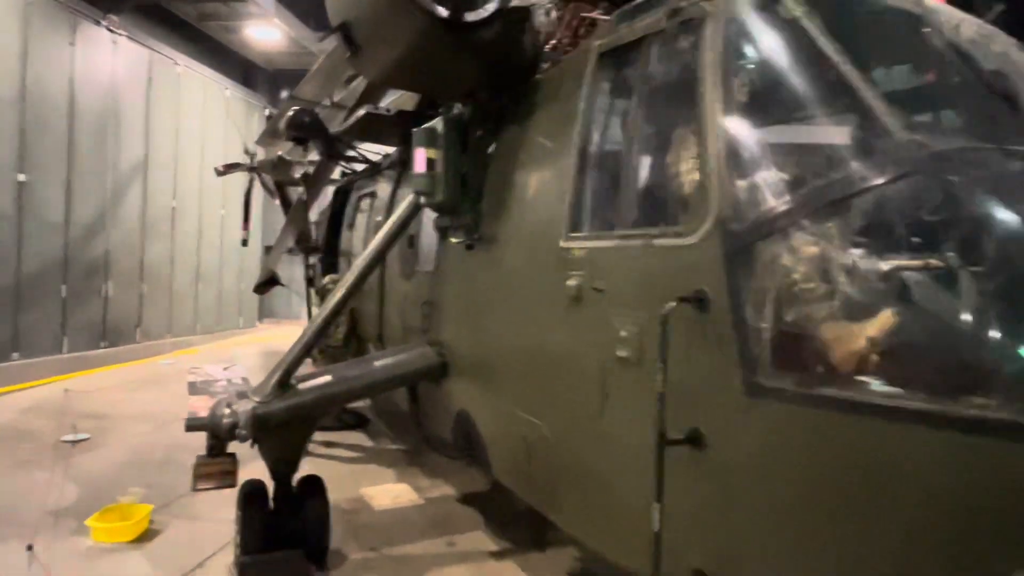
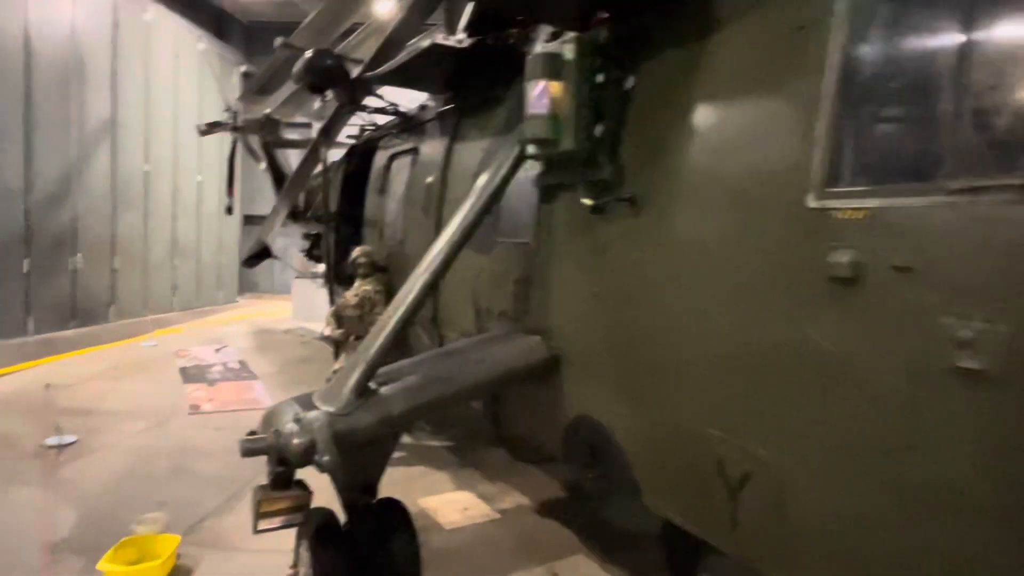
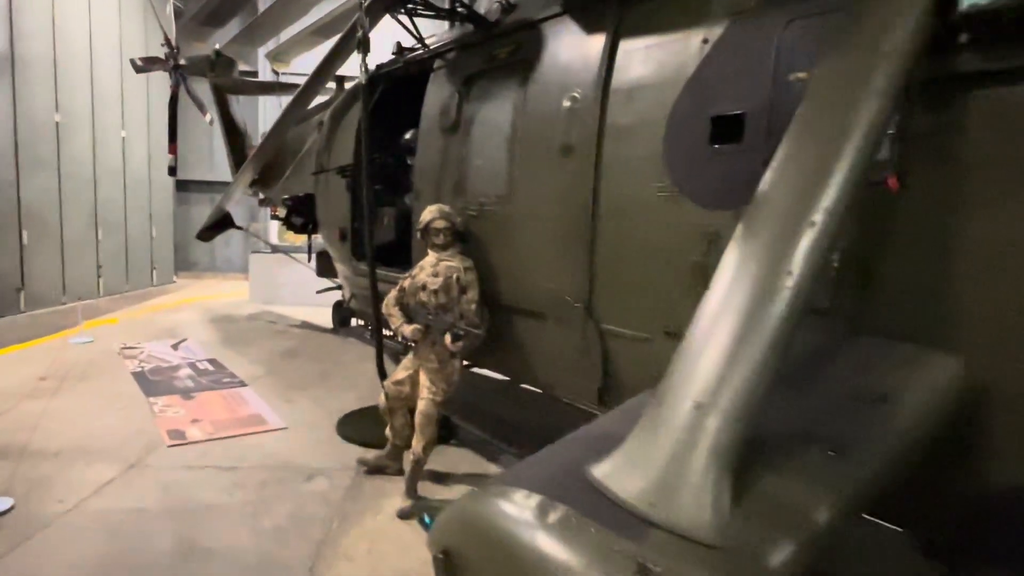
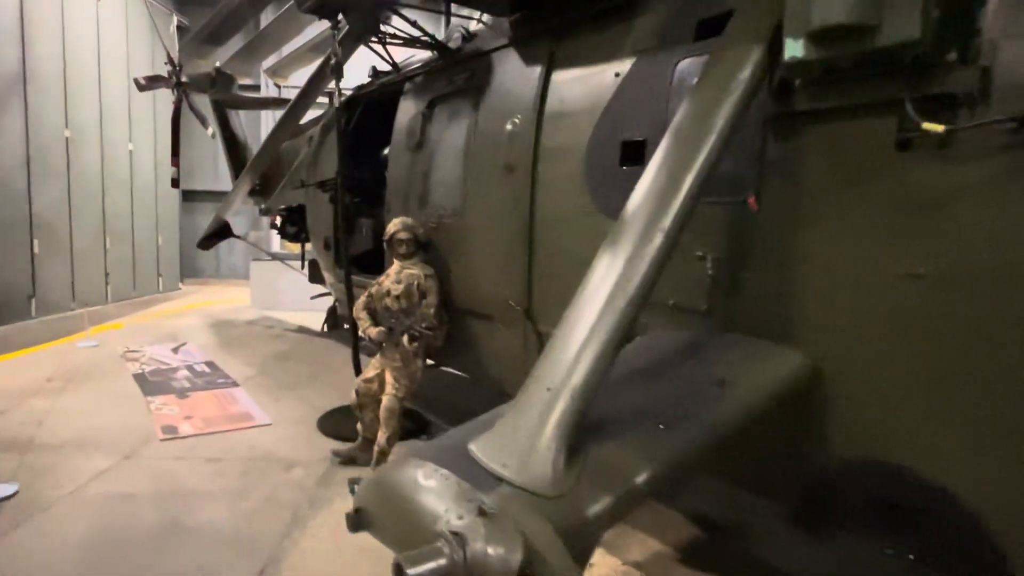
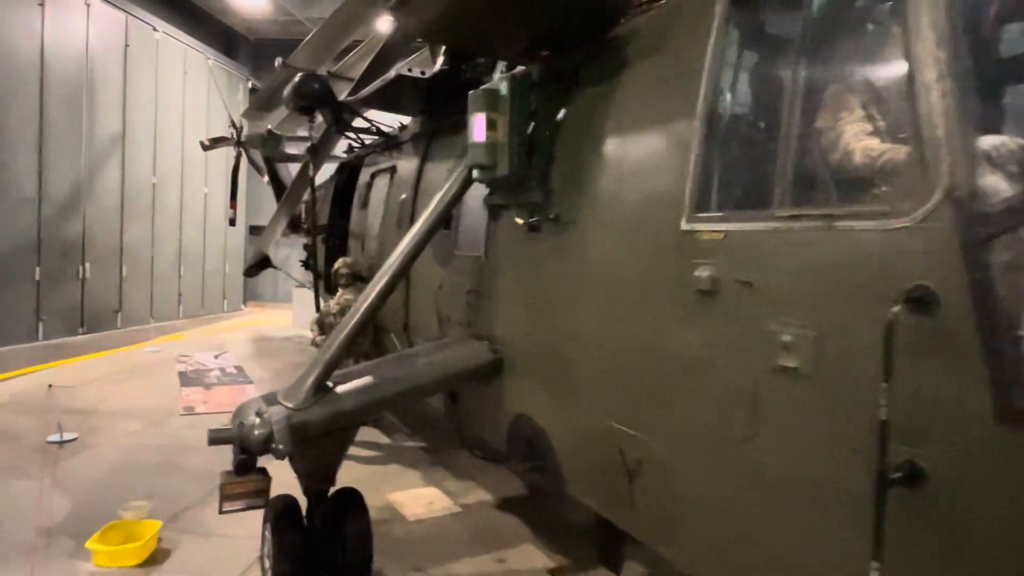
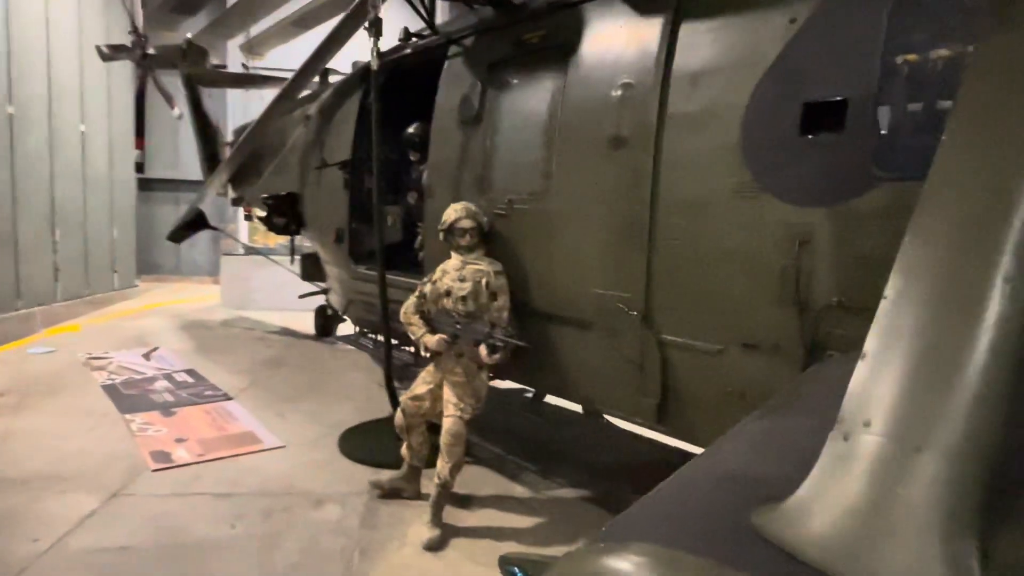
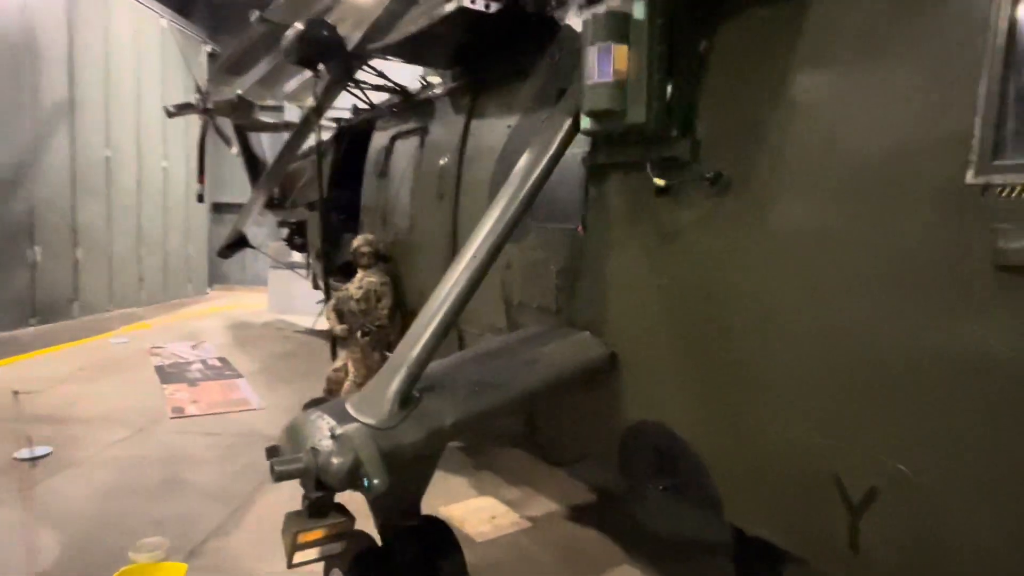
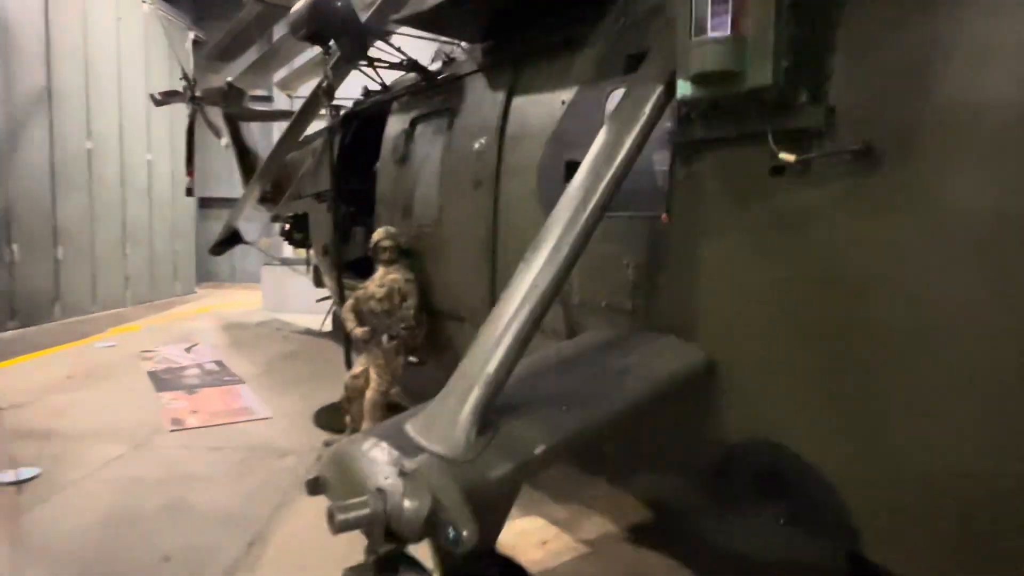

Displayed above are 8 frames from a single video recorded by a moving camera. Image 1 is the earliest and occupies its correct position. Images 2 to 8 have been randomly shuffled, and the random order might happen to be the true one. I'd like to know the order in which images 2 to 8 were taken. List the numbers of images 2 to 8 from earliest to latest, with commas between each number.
5, 2, 7, 8, 4, 3, 6
